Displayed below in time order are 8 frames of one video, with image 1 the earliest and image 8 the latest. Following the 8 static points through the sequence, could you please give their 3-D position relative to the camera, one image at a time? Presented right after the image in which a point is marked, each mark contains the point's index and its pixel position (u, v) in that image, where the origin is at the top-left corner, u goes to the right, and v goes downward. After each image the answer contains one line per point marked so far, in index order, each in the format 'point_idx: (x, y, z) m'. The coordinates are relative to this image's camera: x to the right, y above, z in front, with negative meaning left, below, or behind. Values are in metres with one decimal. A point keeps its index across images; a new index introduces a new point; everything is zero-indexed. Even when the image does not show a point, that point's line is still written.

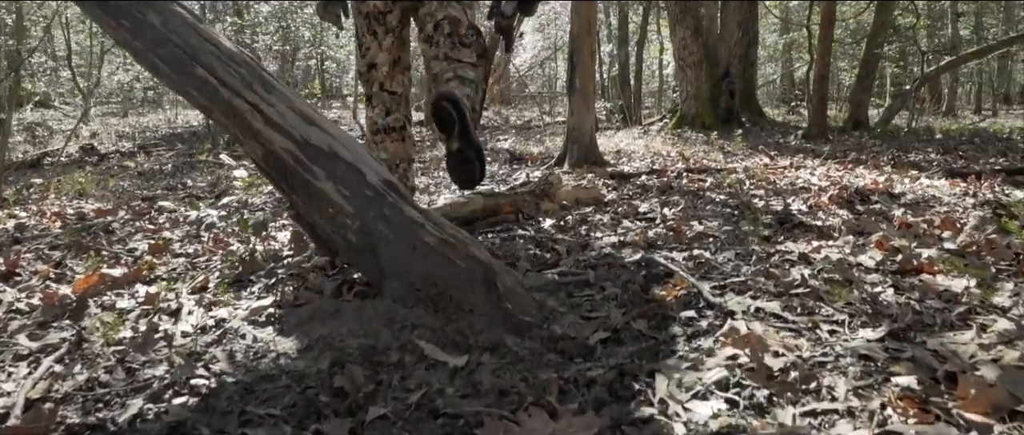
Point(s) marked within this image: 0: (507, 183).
0: (0.0, +0.3, +7.6) m
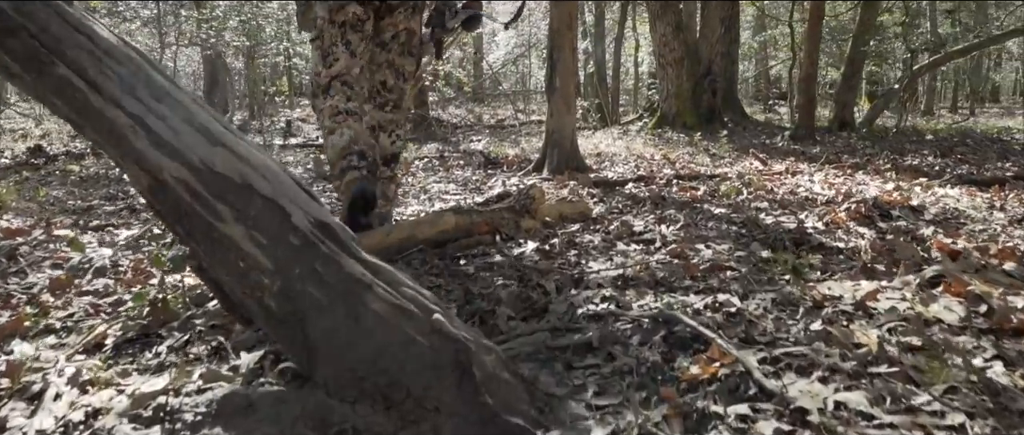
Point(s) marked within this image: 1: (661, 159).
0: (-0.3, +0.2, +6.9) m
1: (+1.8, +0.7, +9.8) m
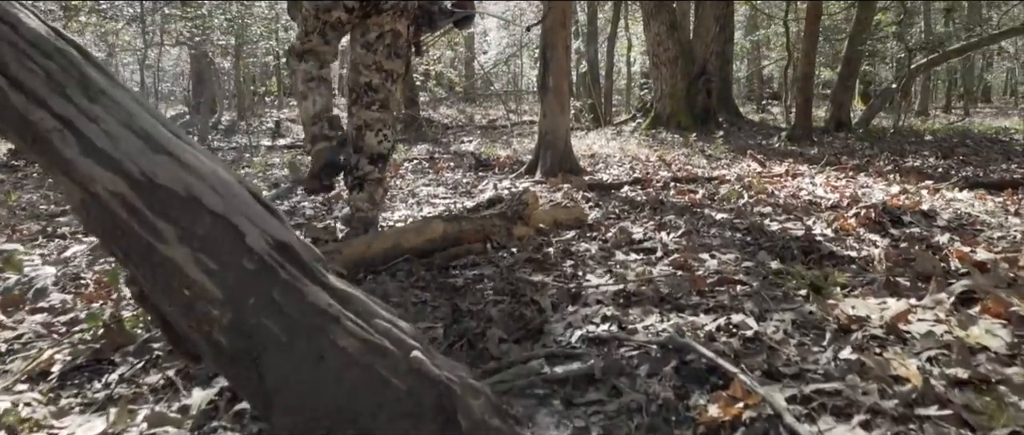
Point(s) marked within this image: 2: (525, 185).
0: (-0.3, +0.2, +6.7) m
1: (+1.7, +0.6, +9.6) m
2: (+0.1, +0.3, +7.2) m
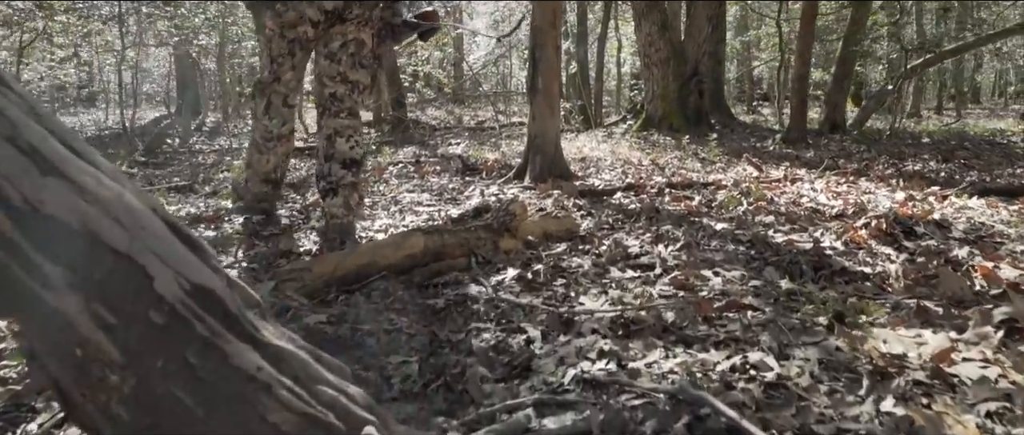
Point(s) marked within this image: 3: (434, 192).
0: (-0.4, +0.1, +6.4) m
1: (+1.5, +0.6, +9.3) m
2: (0.0, +0.2, +6.9) m
3: (-0.7, +0.2, +7.2) m
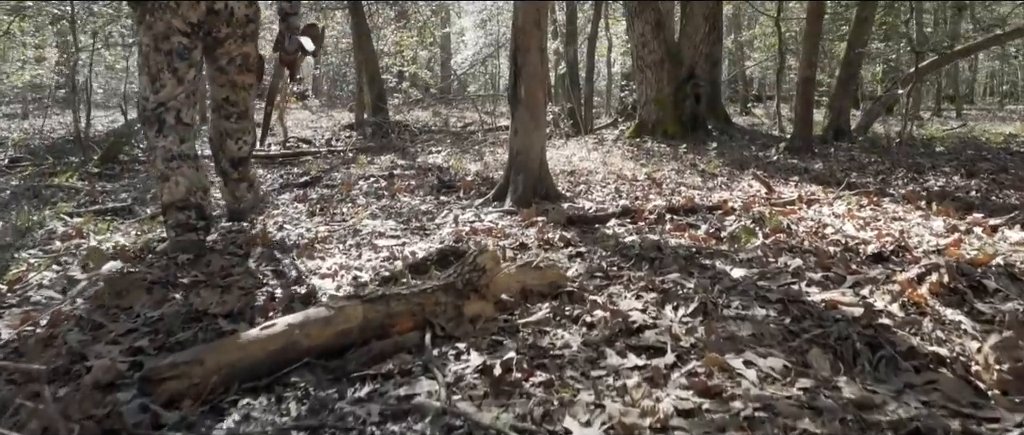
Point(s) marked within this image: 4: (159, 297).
0: (-0.6, -0.1, +5.5) m
1: (+1.3, +0.4, +8.4) m
2: (-0.1, 0.0, +6.0) m
3: (-0.8, 0.0, +6.3) m
4: (-1.6, -0.4, +3.8) m
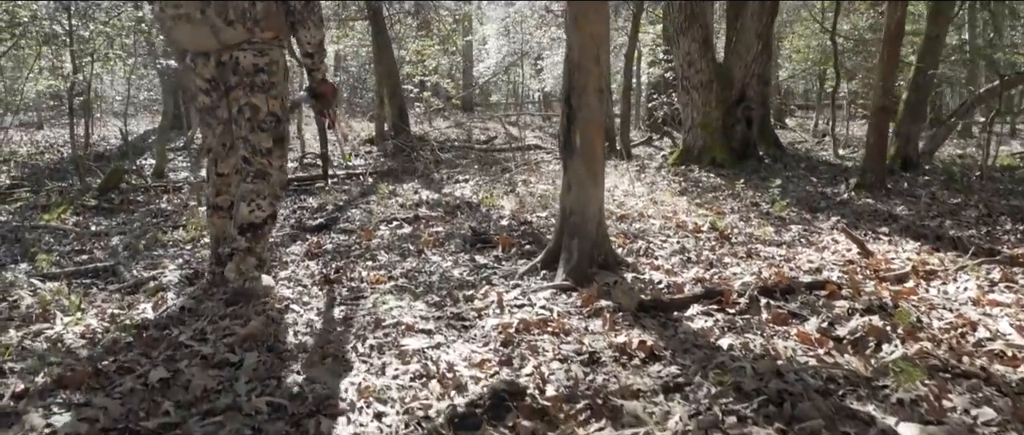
0: (-0.2, -0.6, +4.4) m
1: (+1.7, -0.1, +7.3) m
2: (+0.2, -0.5, +4.9) m
3: (-0.5, -0.5, +5.2) m
4: (-1.4, -0.8, +2.8) m
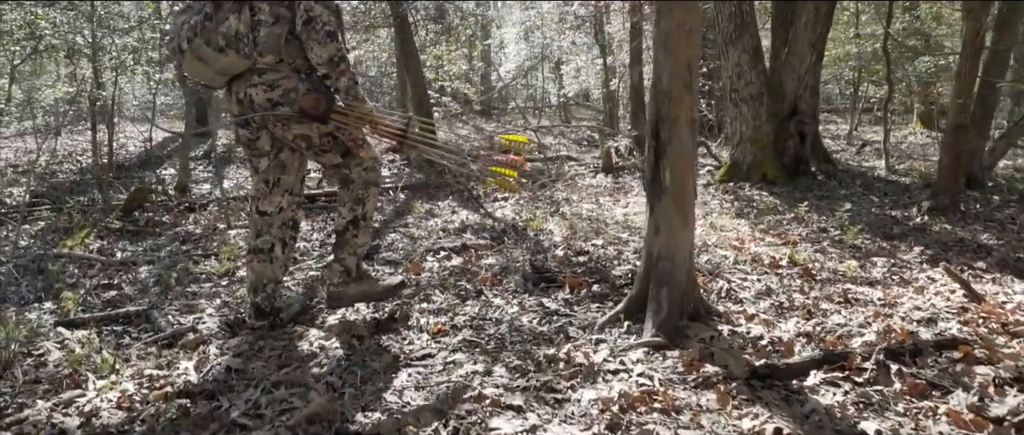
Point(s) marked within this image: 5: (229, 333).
0: (+0.2, -0.8, +3.8) m
1: (+2.2, -0.4, +6.7) m
2: (+0.7, -0.7, +4.3) m
3: (0.0, -0.7, +4.6) m
4: (-0.9, -1.1, +2.2) m
5: (-1.8, -0.7, +5.2) m
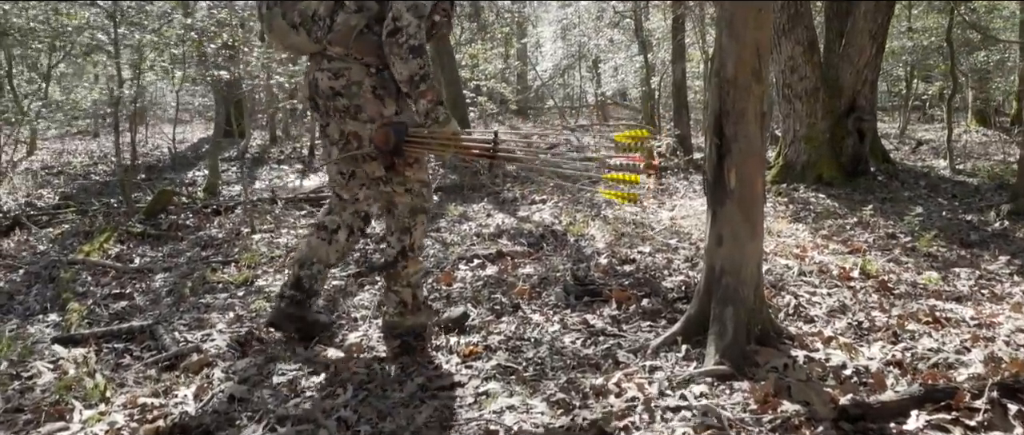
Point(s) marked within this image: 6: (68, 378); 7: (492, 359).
0: (+0.4, -0.9, +3.2) m
1: (+2.5, -0.4, +6.0) m
2: (+0.9, -0.8, +3.7) m
3: (+0.2, -0.8, +4.0) m
4: (-0.8, -1.1, +1.6) m
5: (-1.5, -0.8, +4.7) m
6: (-2.3, -0.8, +4.3) m
7: (-0.1, -0.7, +4.4) m
